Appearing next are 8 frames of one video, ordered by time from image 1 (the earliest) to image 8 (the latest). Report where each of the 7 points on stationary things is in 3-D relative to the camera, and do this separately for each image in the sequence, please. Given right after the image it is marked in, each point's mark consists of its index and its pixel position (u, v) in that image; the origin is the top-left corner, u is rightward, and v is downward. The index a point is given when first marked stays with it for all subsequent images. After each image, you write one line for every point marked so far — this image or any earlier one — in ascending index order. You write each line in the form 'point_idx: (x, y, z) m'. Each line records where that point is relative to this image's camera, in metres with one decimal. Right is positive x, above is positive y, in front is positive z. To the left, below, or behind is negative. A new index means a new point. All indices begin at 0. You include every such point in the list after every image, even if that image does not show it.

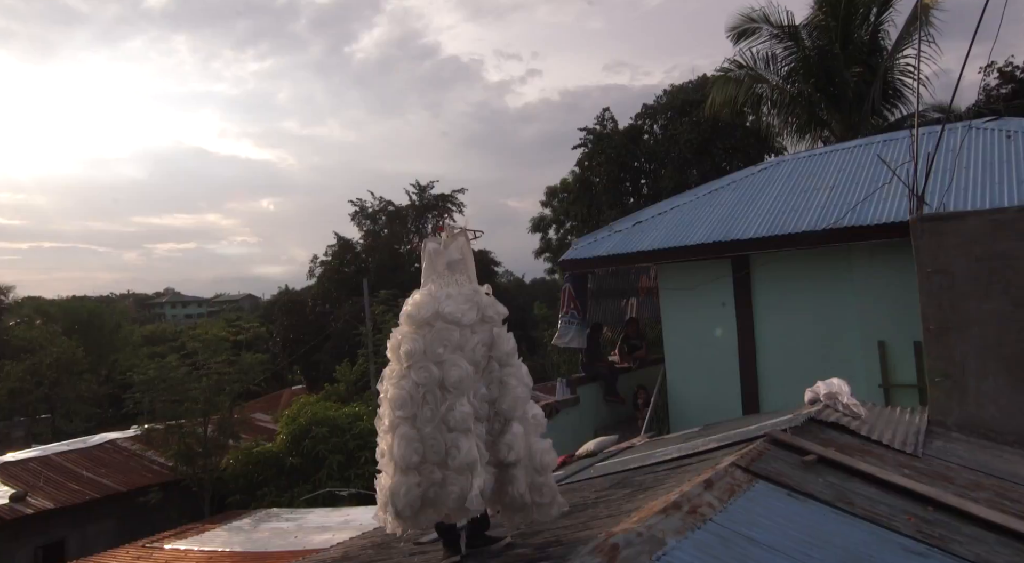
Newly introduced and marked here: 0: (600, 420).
0: (+1.4, -2.2, +10.6) m
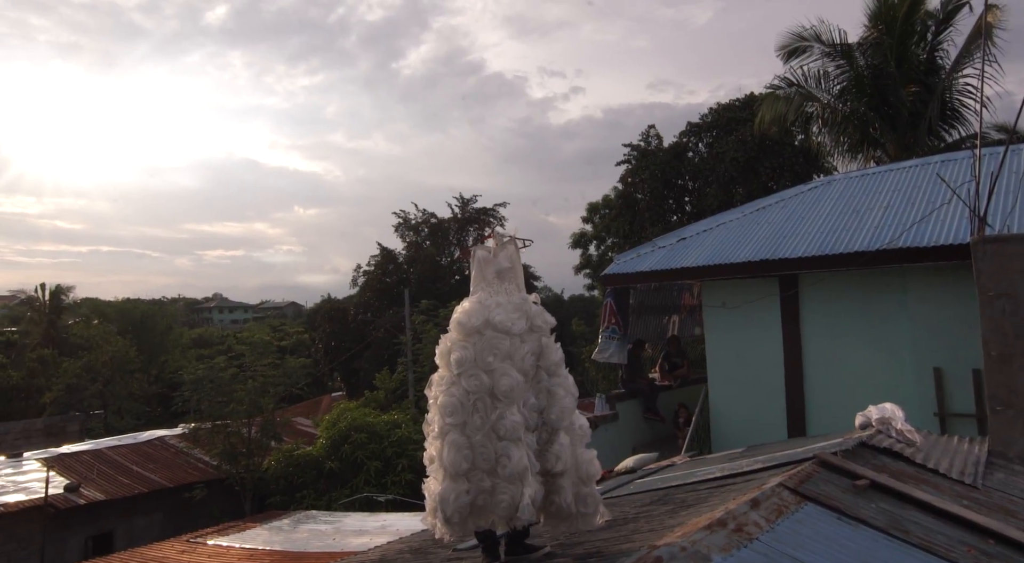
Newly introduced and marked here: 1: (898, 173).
0: (+2.0, -2.4, +10.4) m
1: (+5.5, +1.5, +9.6) m
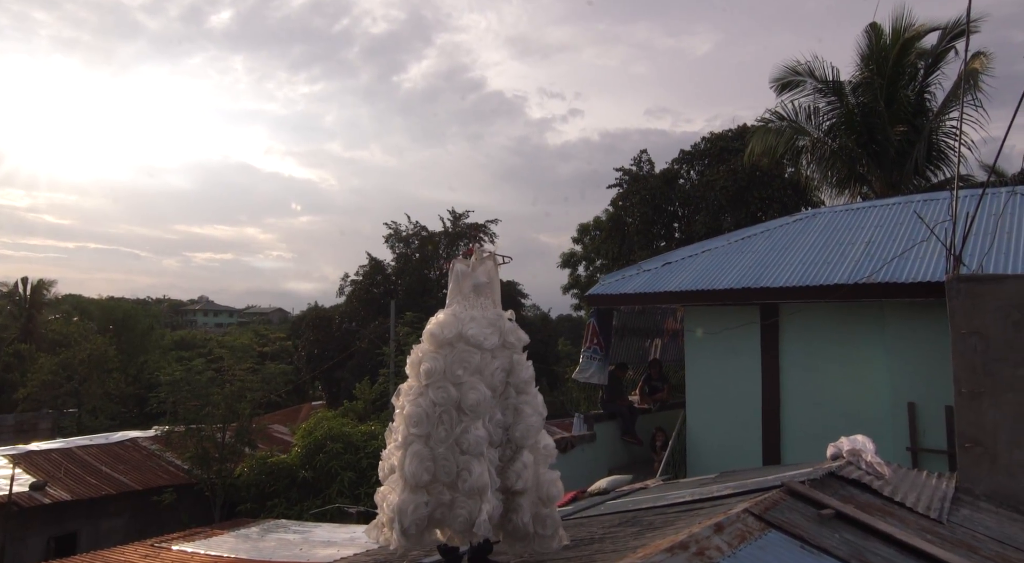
0: (+1.6, -2.7, +10.4) m
1: (+5.3, +1.0, +9.7) m
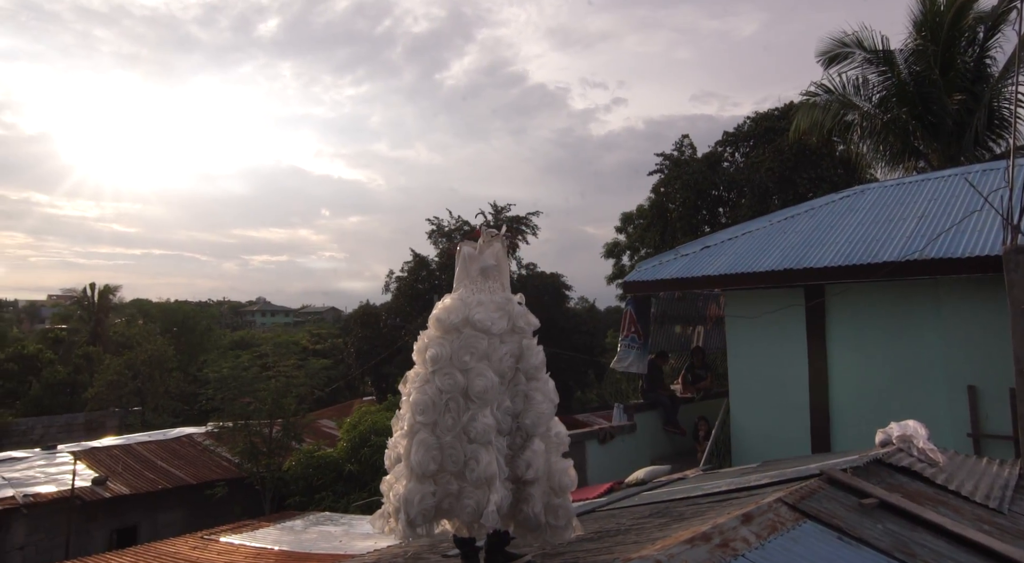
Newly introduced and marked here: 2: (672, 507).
0: (+2.2, -2.5, +10.2) m
1: (+5.8, +1.3, +9.2) m
2: (+1.2, -1.7, +5.2) m
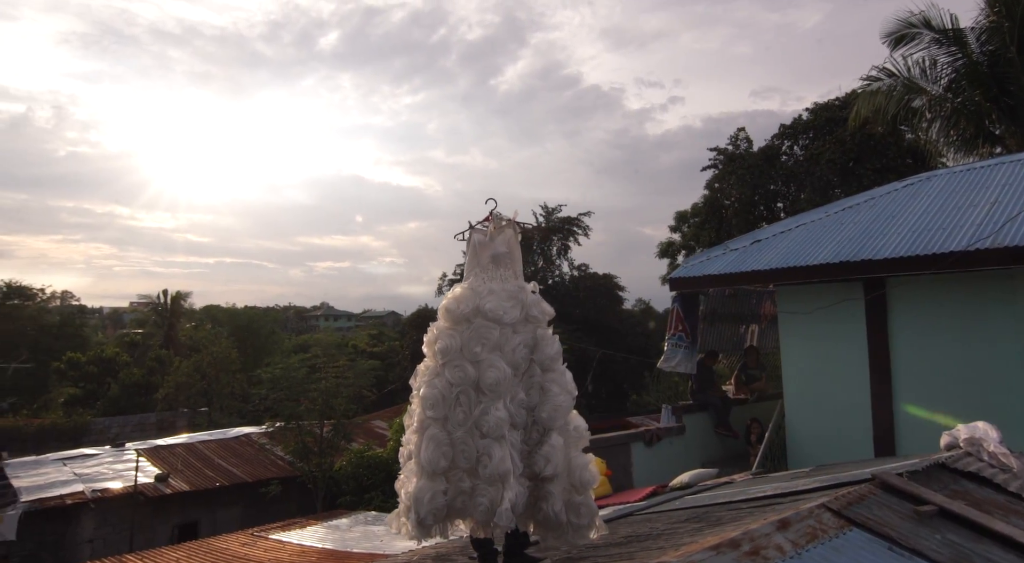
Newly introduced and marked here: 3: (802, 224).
0: (+2.9, -2.5, +9.7) m
1: (+6.3, +1.4, +8.5) m
2: (+1.4, -1.7, +4.9) m
3: (+4.1, +0.8, +9.5) m
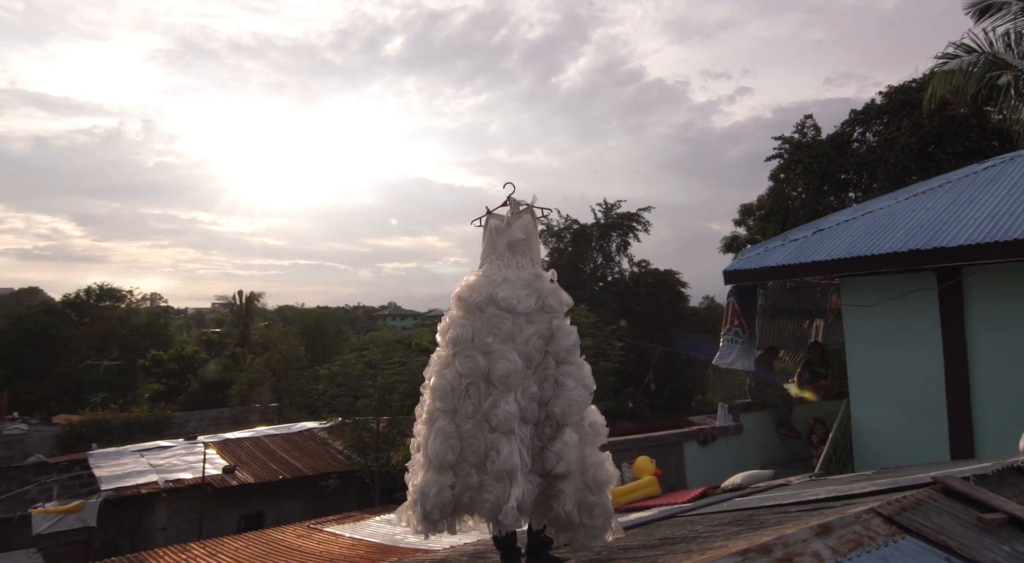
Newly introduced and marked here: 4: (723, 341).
0: (+3.6, -2.4, +9.3) m
1: (+6.8, +1.6, +7.7) m
2: (+1.7, -1.6, +4.6) m
3: (+4.7, +0.9, +8.9) m
4: (+2.9, -0.8, +9.3) m
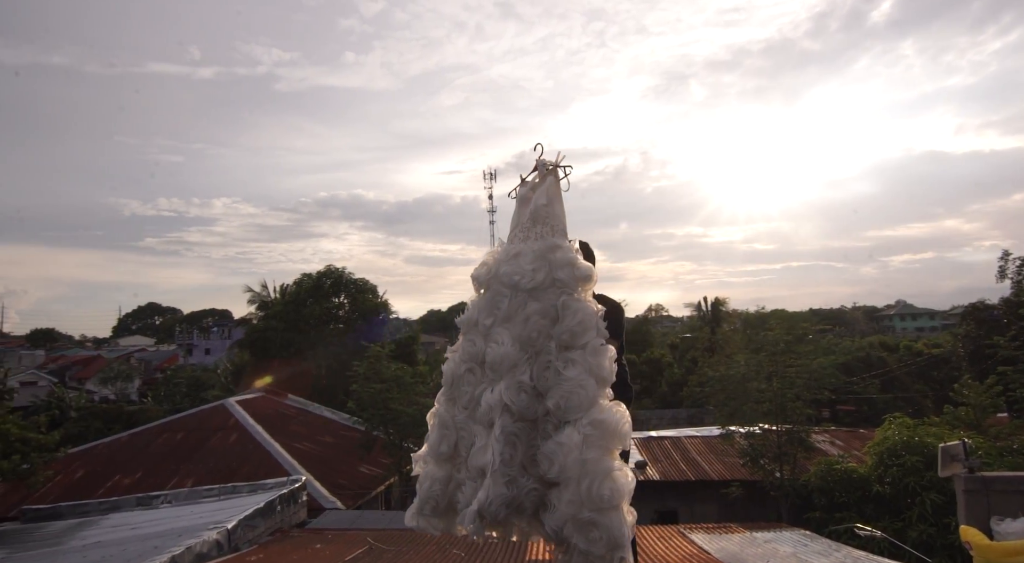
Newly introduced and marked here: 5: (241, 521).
0: (+6.9, -1.9, +4.8) m
1: (+7.9, +2.3, +1.6) m
2: (+2.3, -1.3, +2.6) m
3: (+7.3, +1.5, +3.9) m
4: (+6.3, -0.4, +5.3) m
5: (-3.7, -3.2, +9.1) m
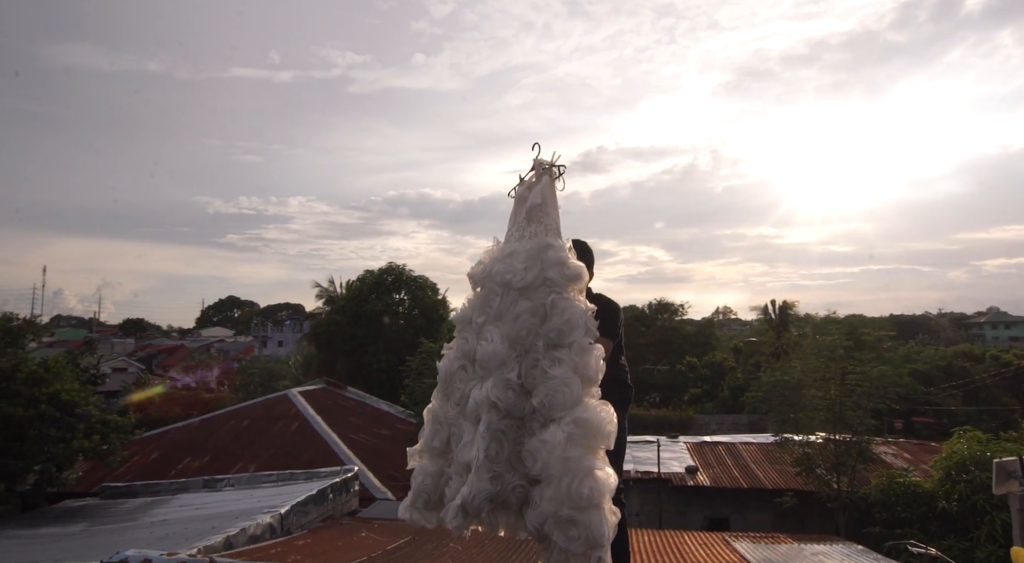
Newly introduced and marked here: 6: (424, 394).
0: (+7.0, -2.0, +4.2) m
1: (+7.8, +2.2, +0.9) m
2: (+2.2, -1.3, +2.5) m
3: (+7.4, +1.4, +3.2) m
4: (+6.5, -0.4, +4.7) m
5: (-3.1, -3.2, +9.4) m
6: (-1.8, -2.3, +13.9) m
